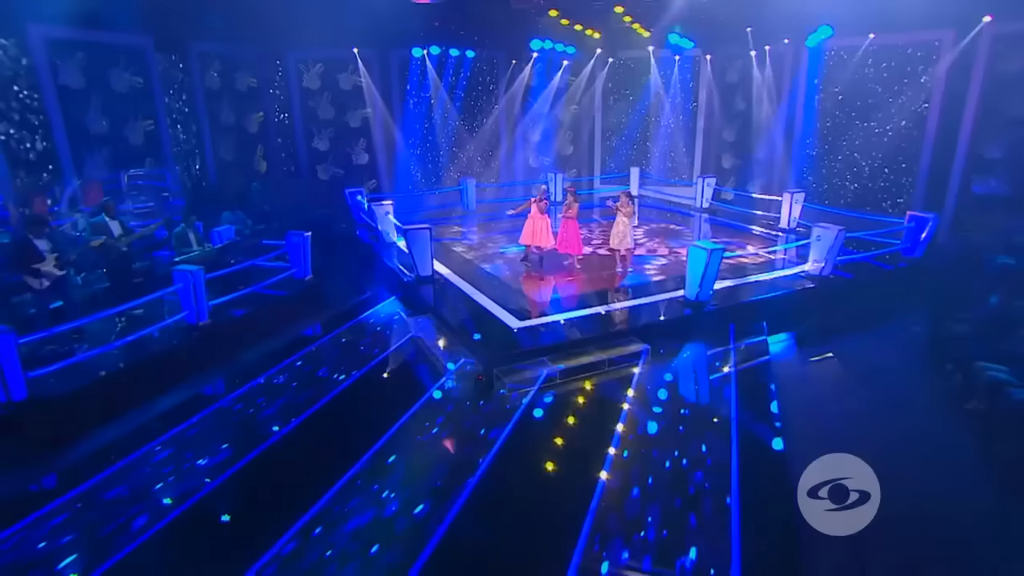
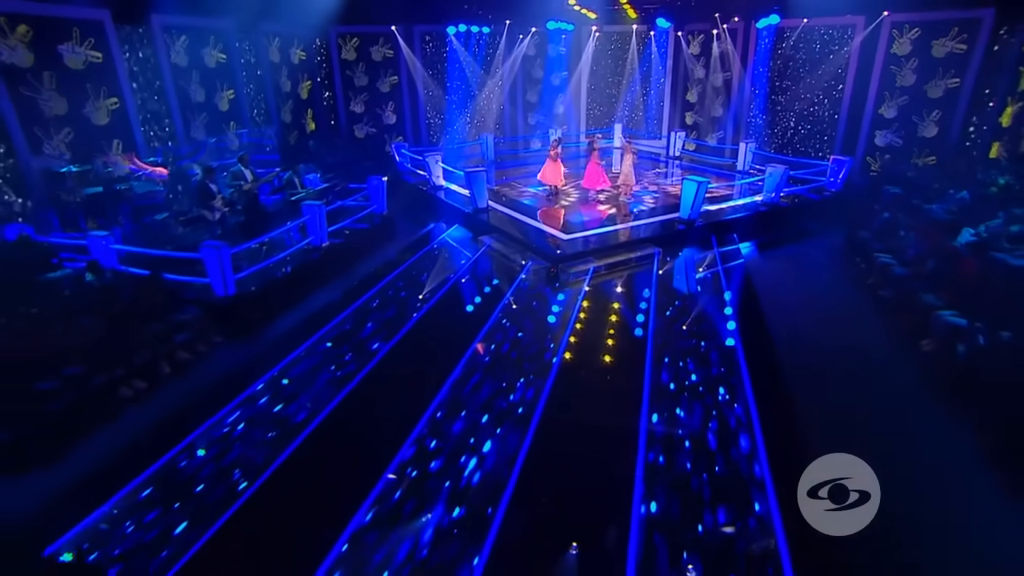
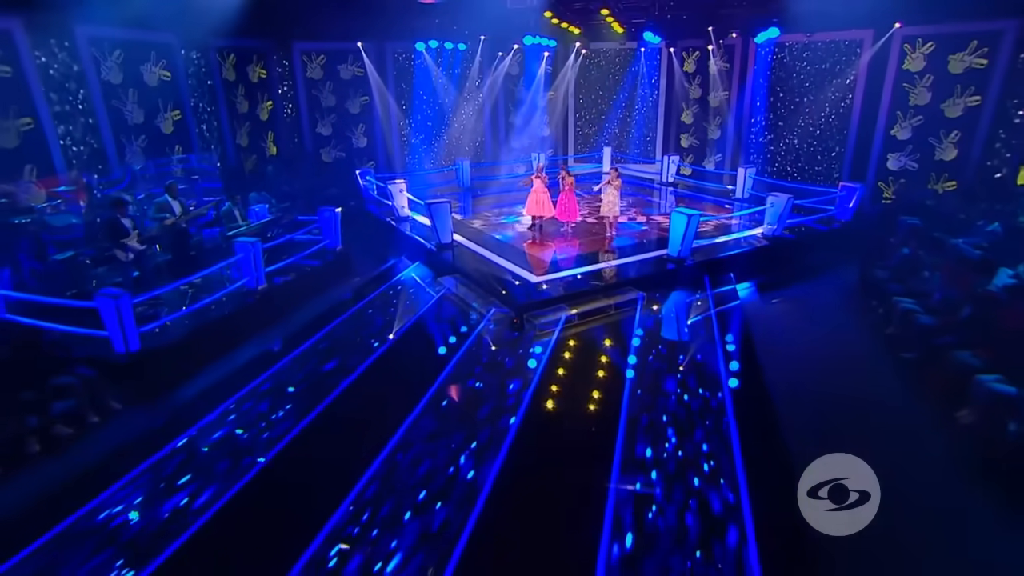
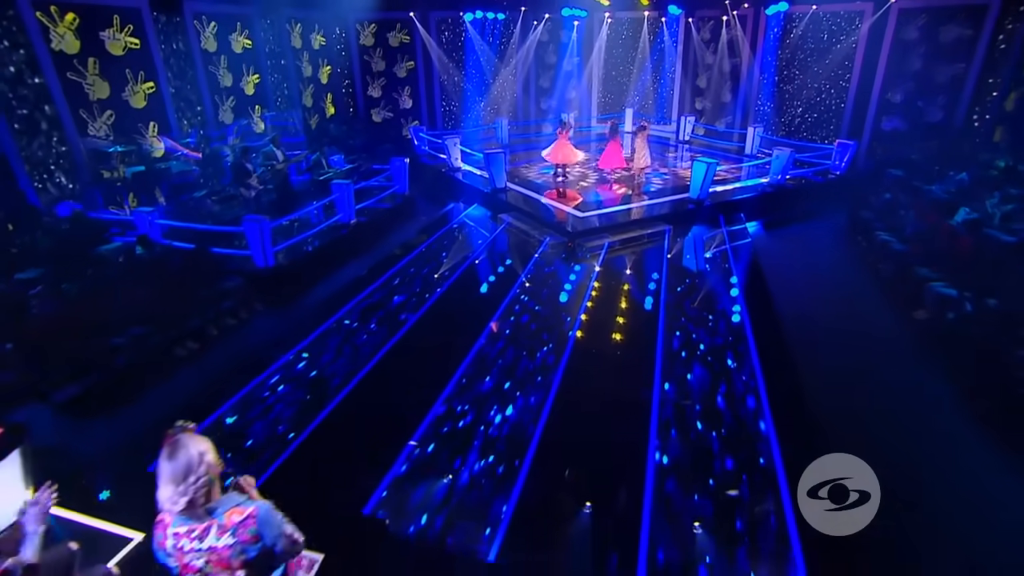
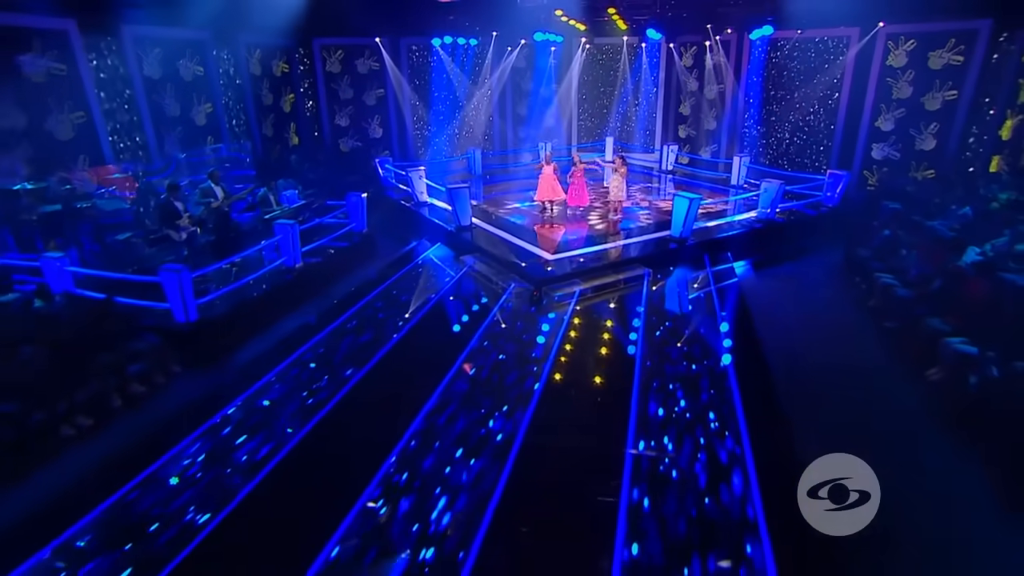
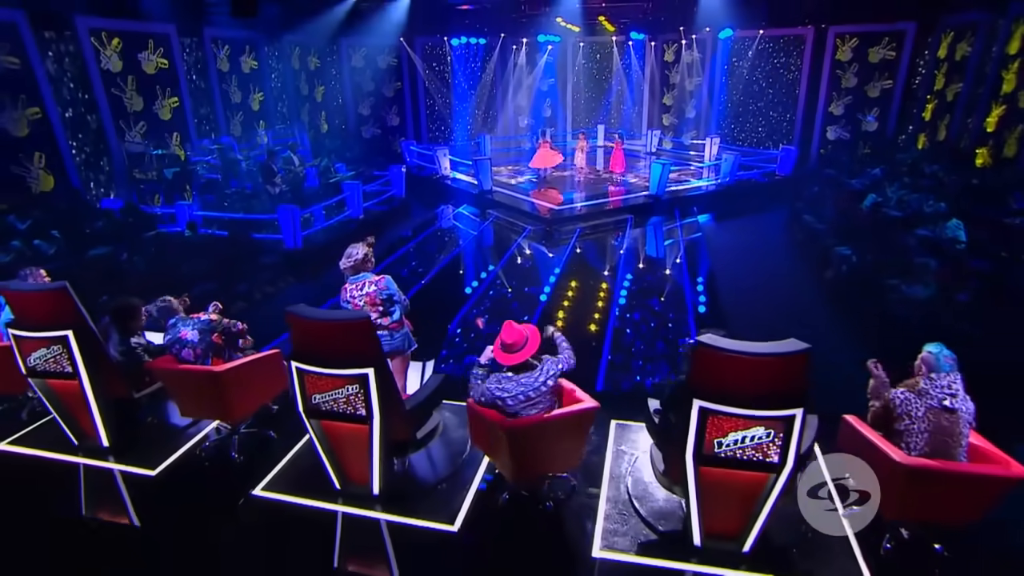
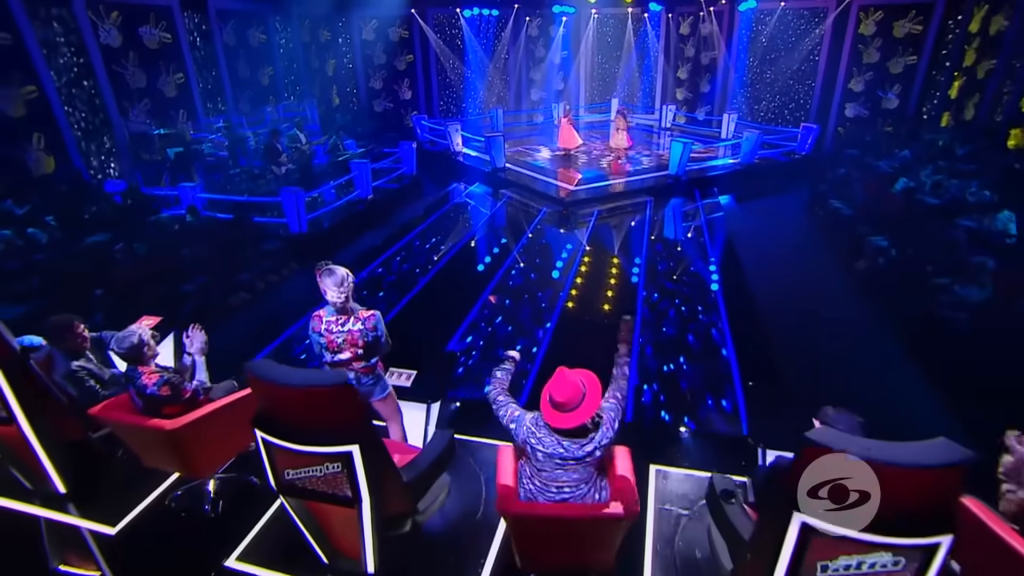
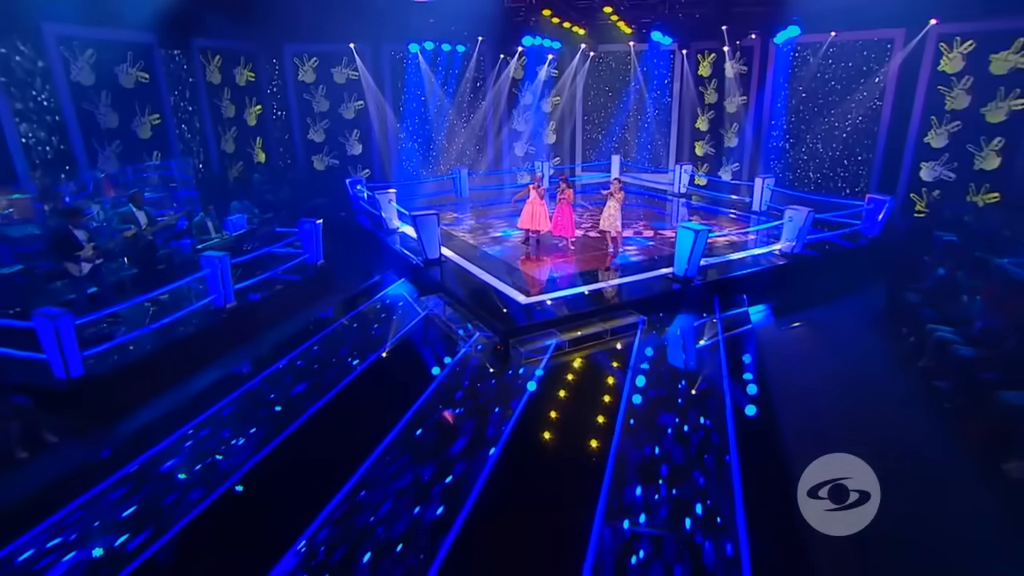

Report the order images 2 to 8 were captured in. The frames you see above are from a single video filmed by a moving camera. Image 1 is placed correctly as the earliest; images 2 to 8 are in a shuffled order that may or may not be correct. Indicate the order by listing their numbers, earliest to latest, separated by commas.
8, 3, 5, 2, 4, 7, 6
